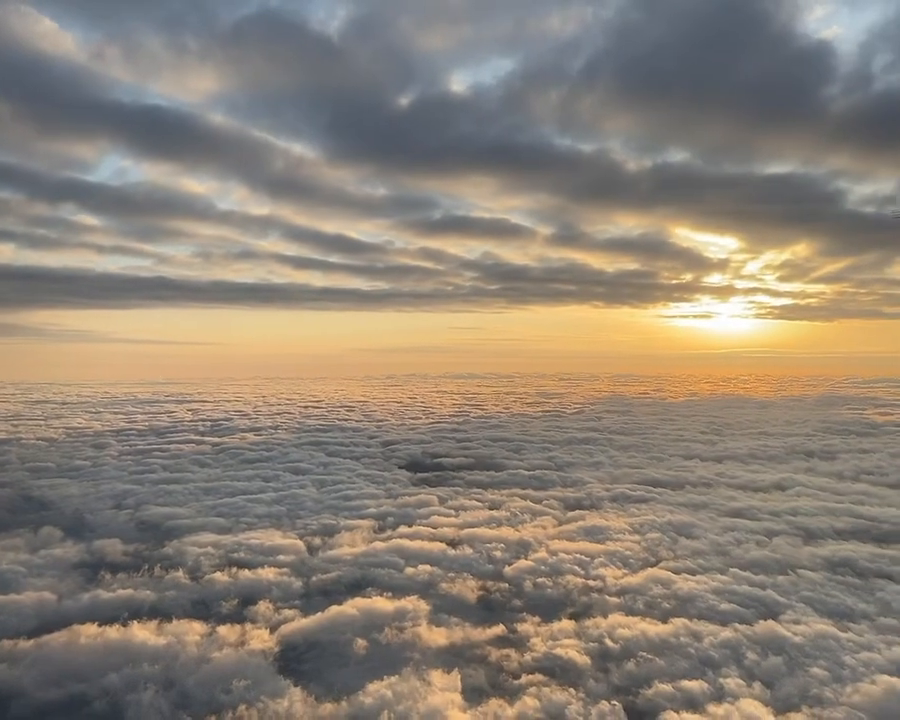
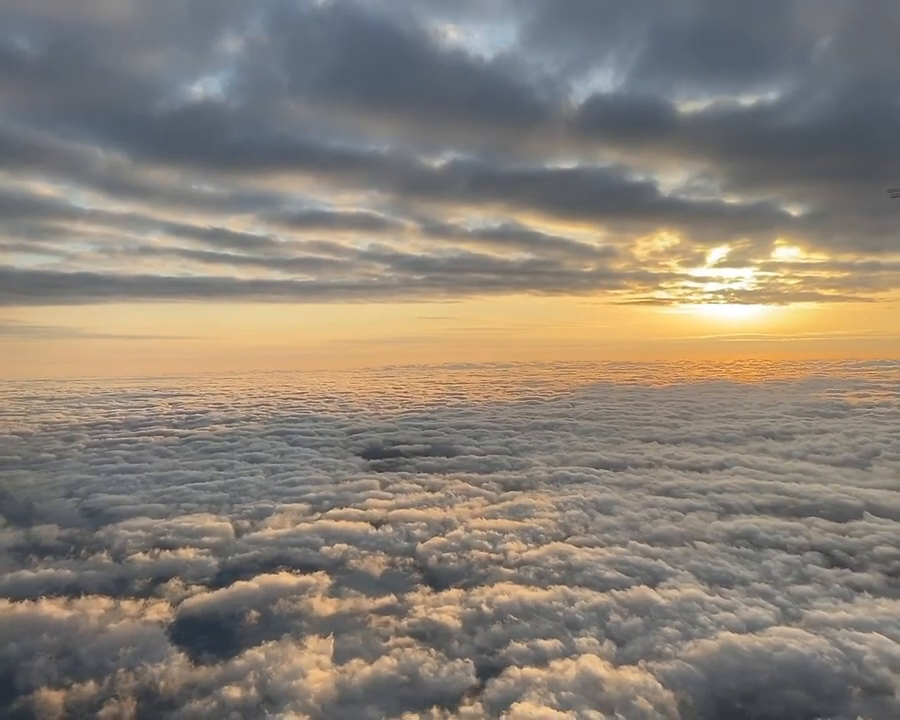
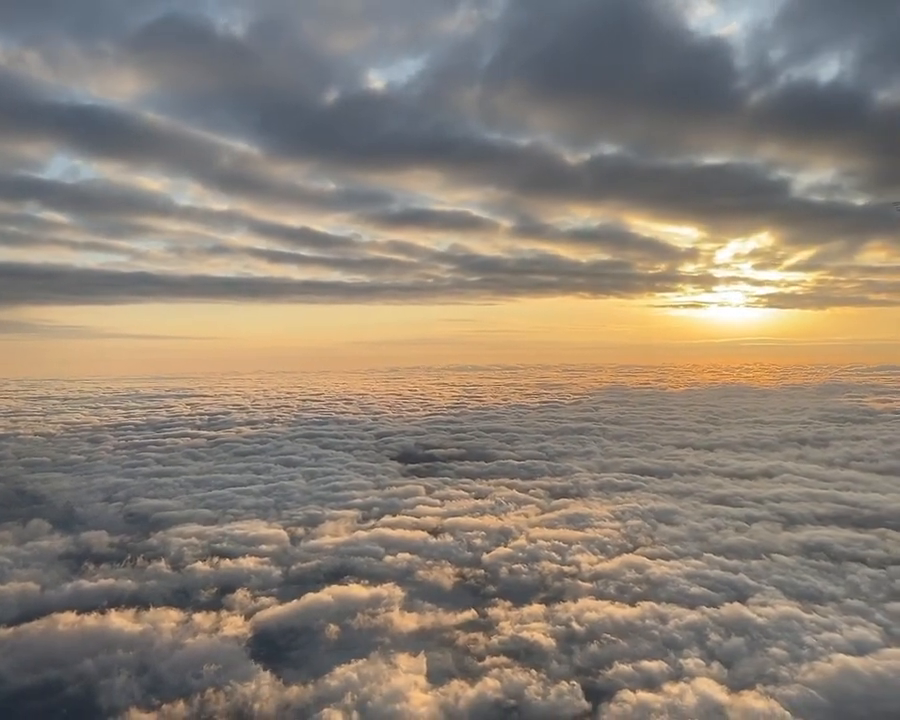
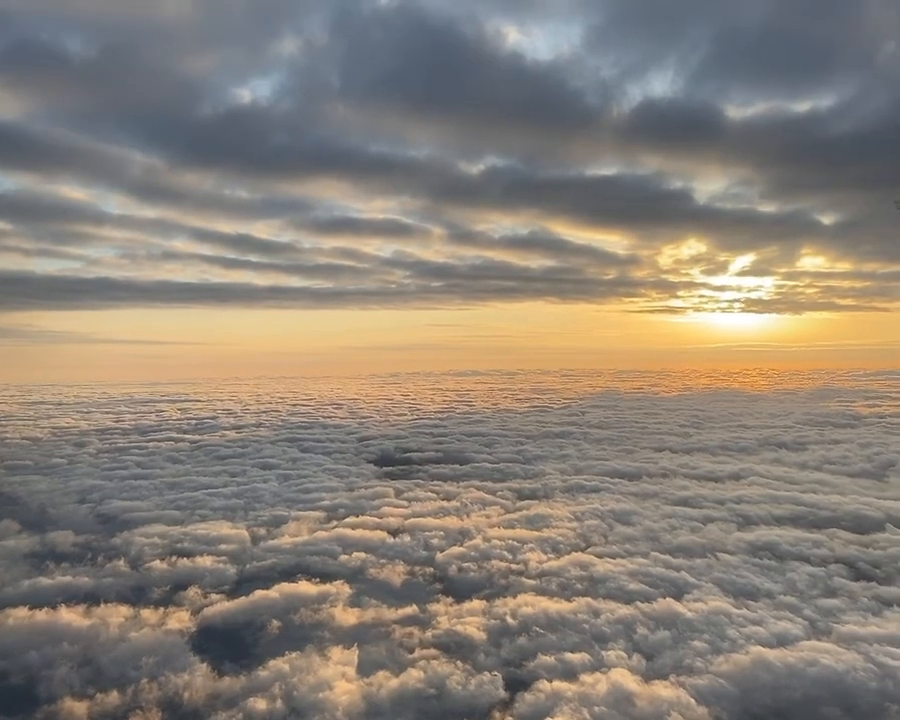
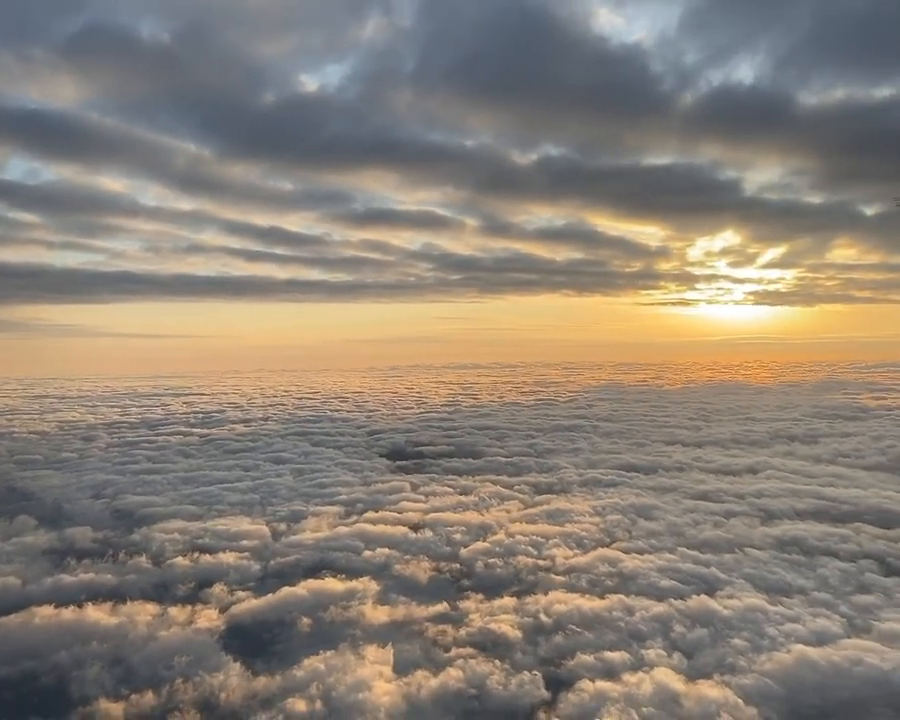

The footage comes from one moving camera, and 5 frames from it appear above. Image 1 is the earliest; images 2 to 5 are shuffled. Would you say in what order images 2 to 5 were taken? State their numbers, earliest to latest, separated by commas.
3, 5, 4, 2
